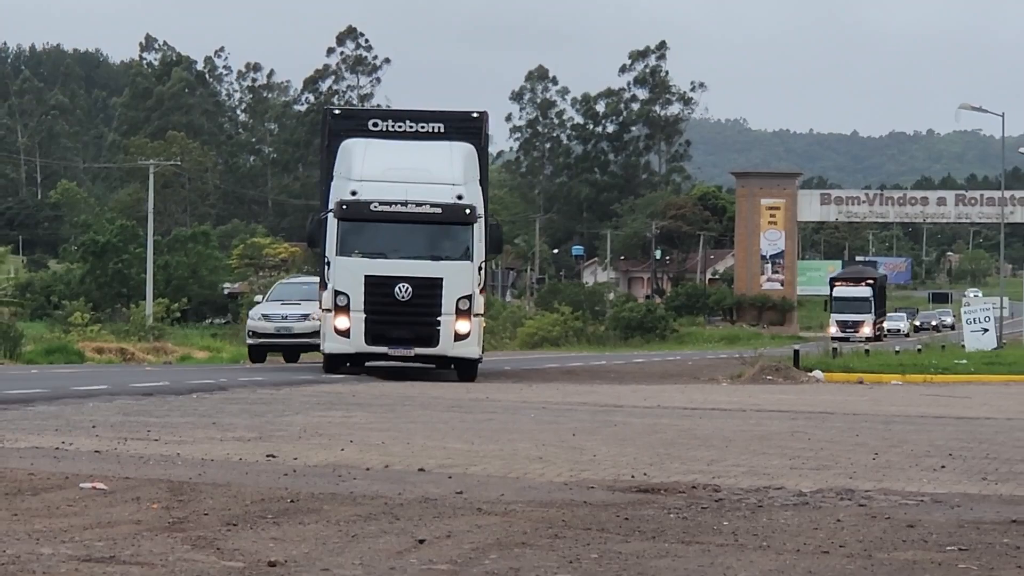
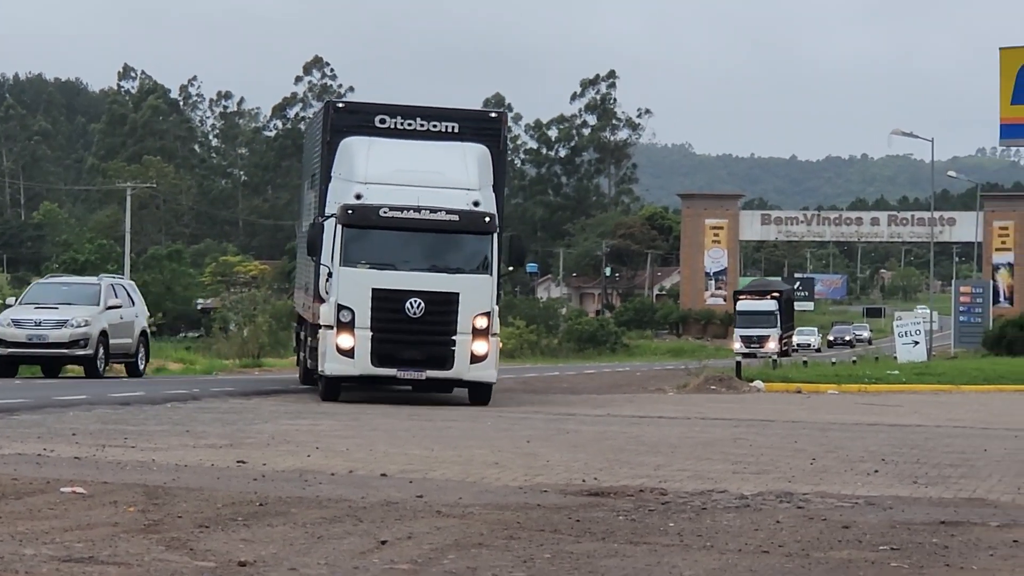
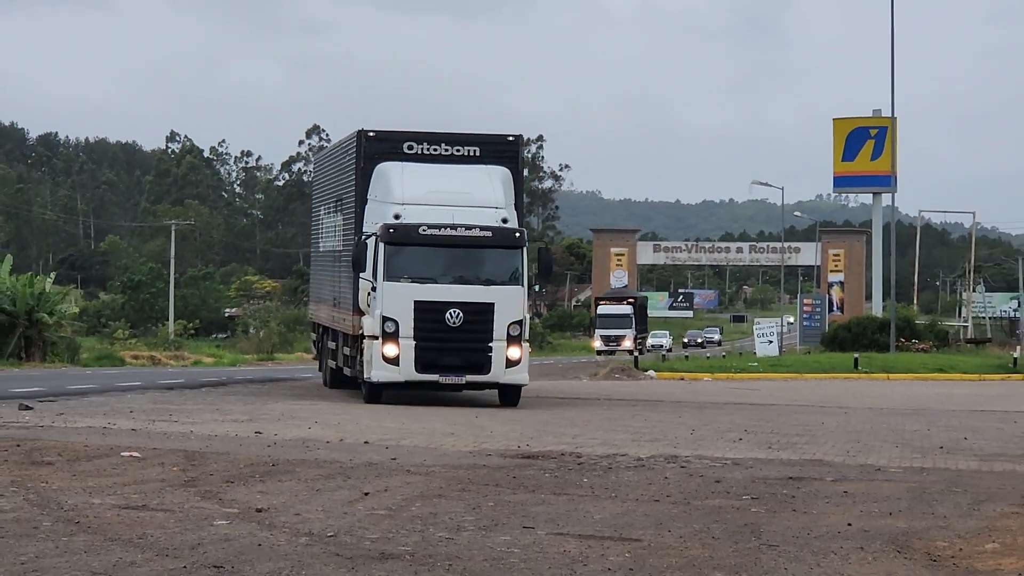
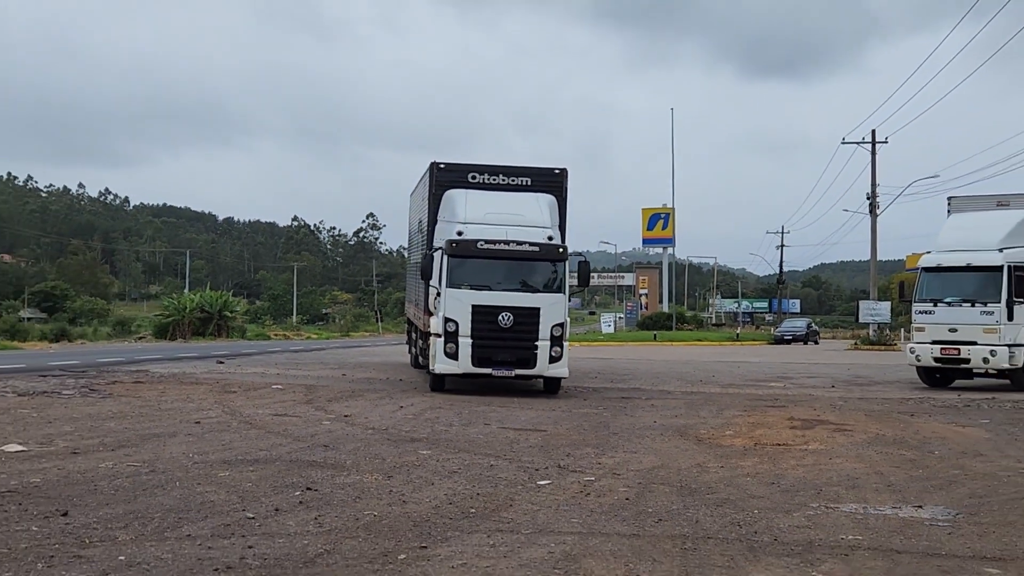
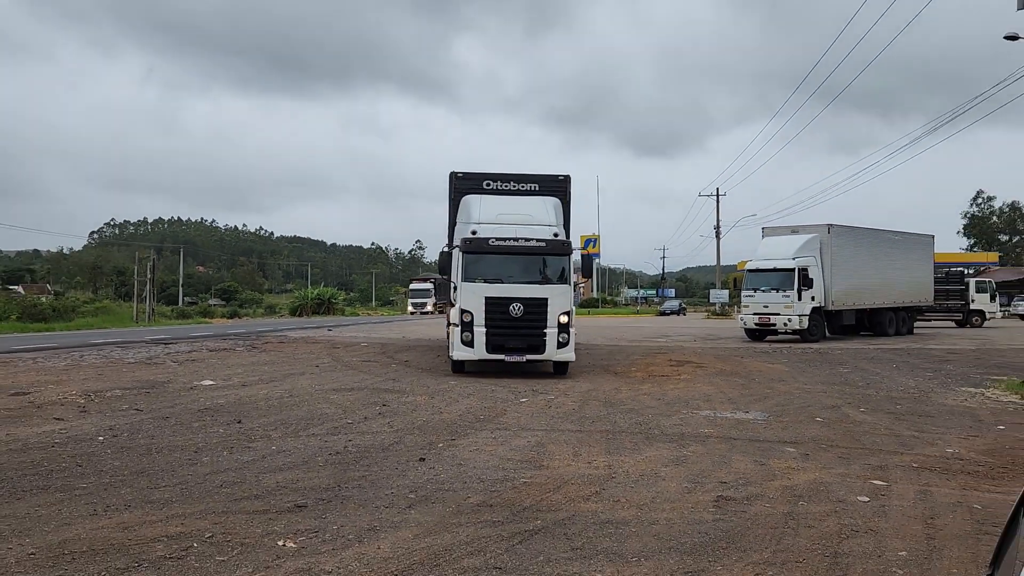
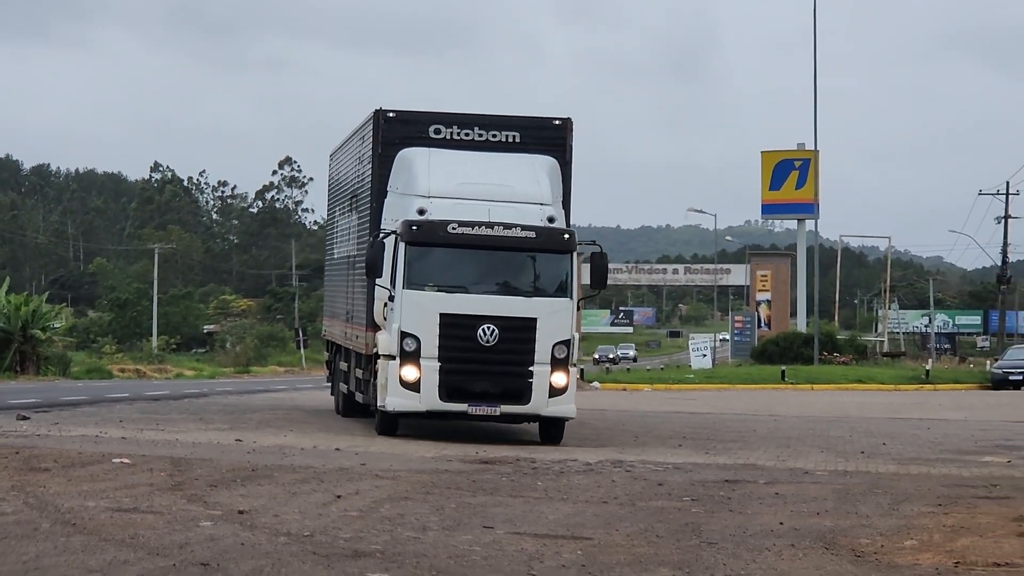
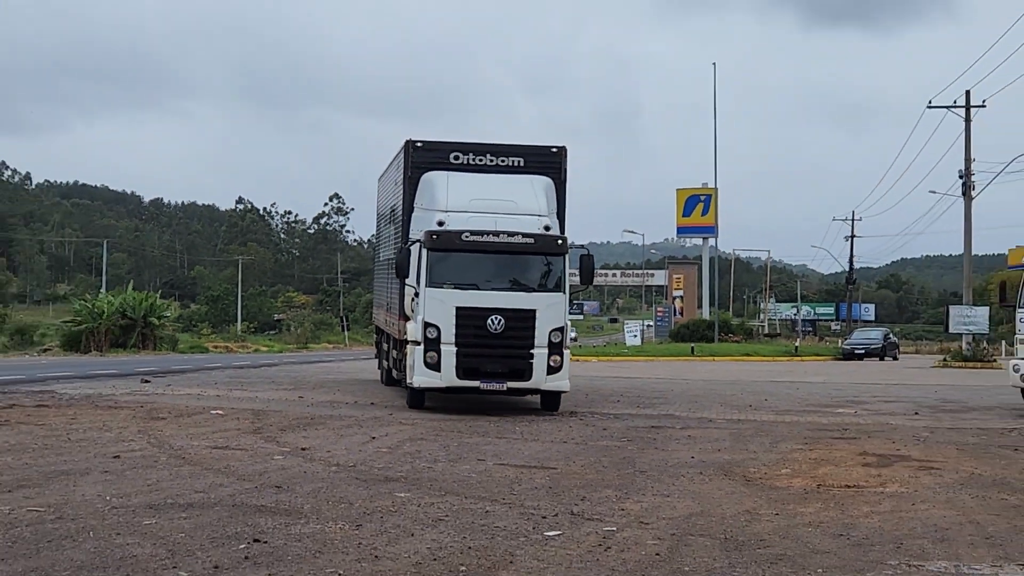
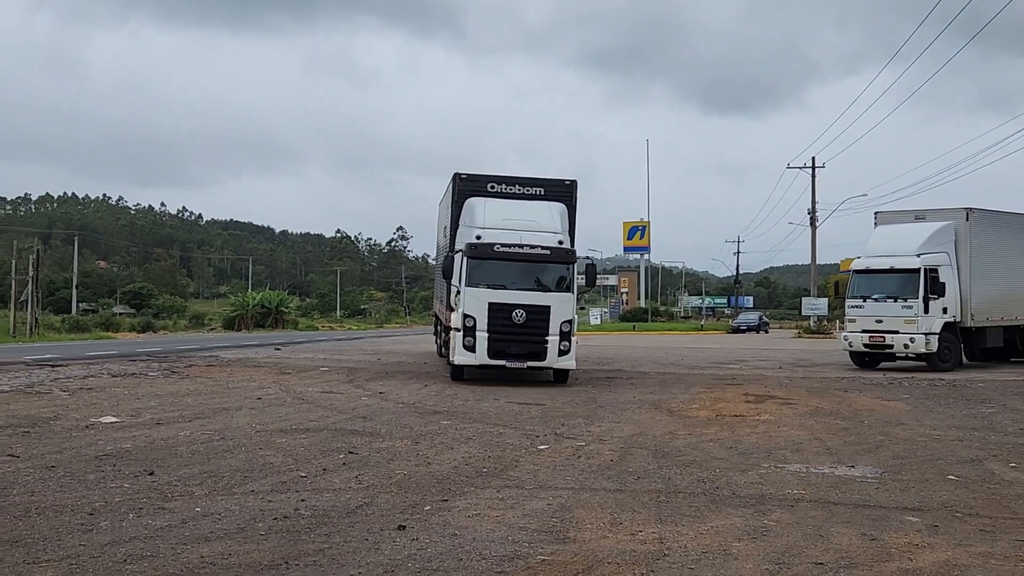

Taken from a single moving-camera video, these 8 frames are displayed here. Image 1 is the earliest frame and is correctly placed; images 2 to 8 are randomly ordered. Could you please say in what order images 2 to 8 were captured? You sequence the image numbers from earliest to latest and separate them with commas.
2, 3, 6, 7, 4, 8, 5
